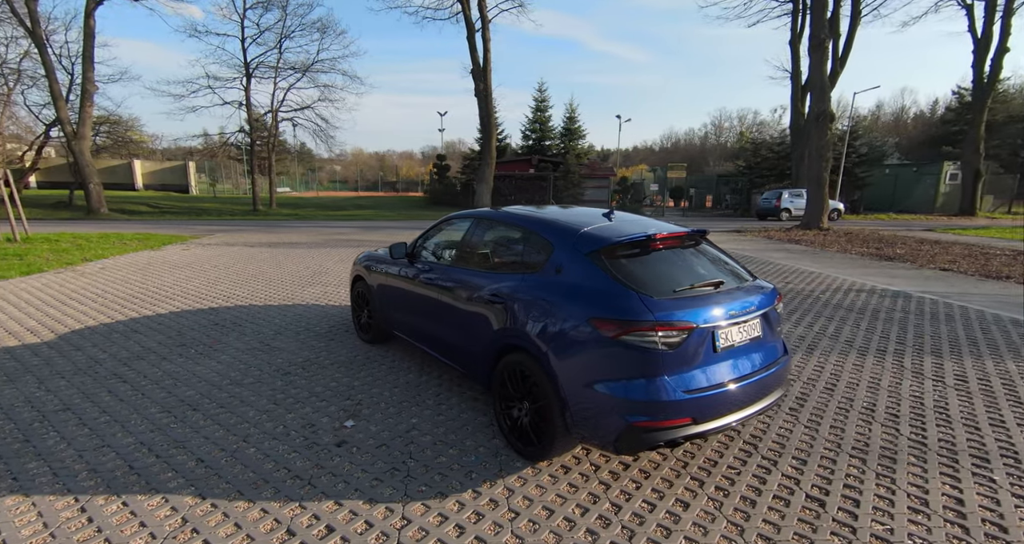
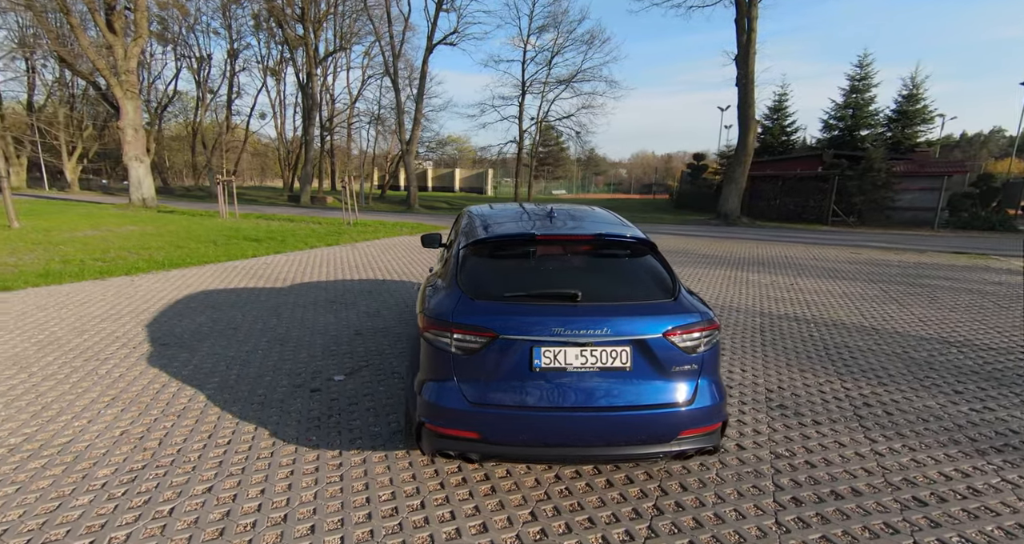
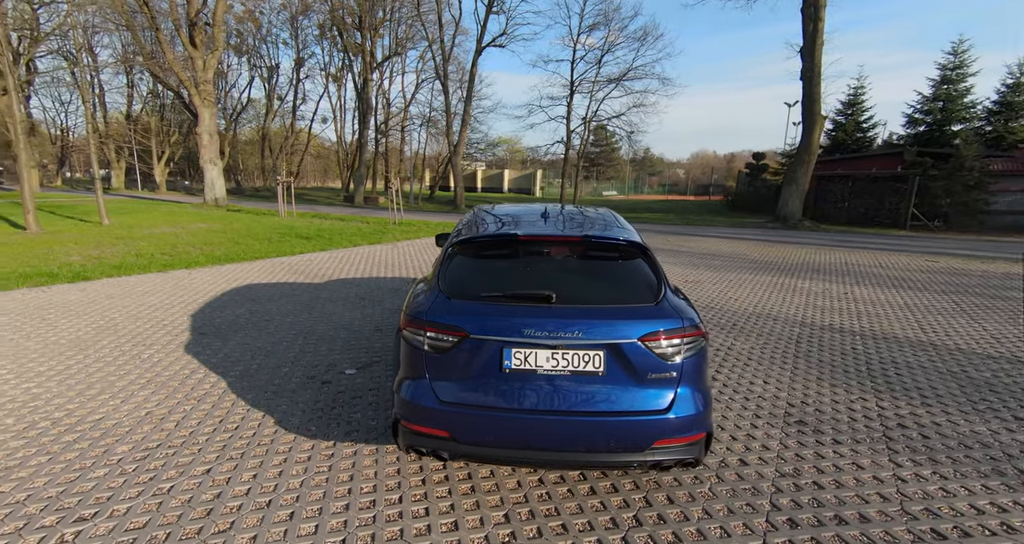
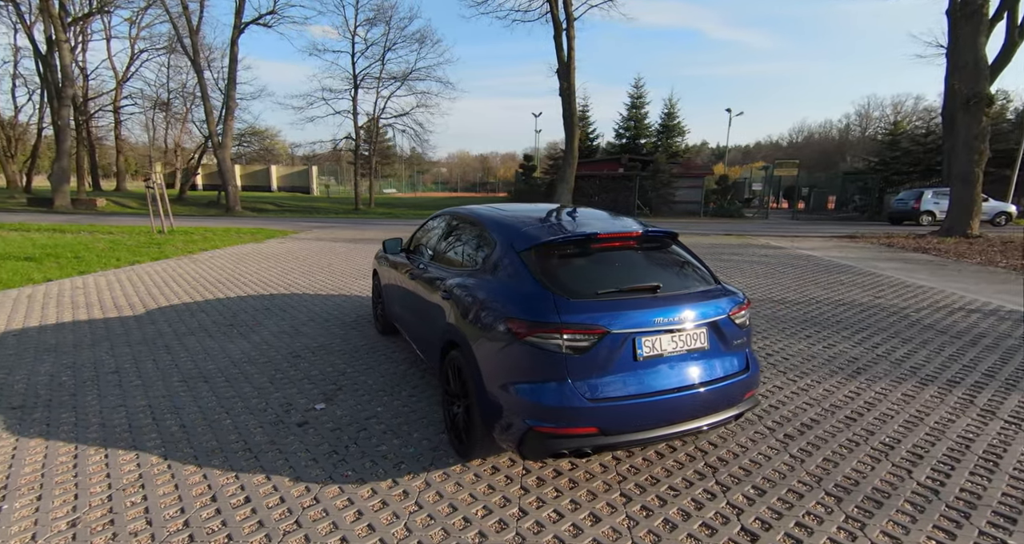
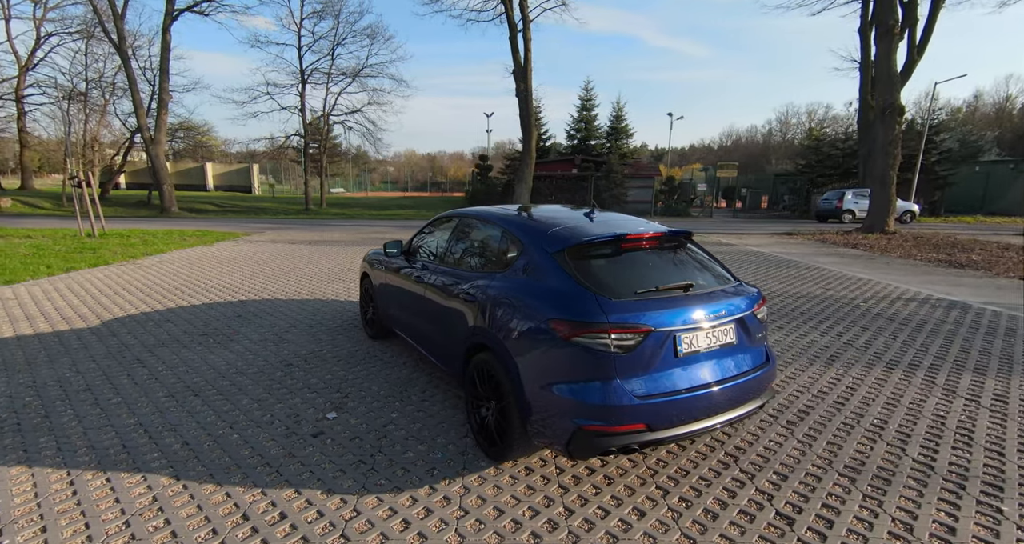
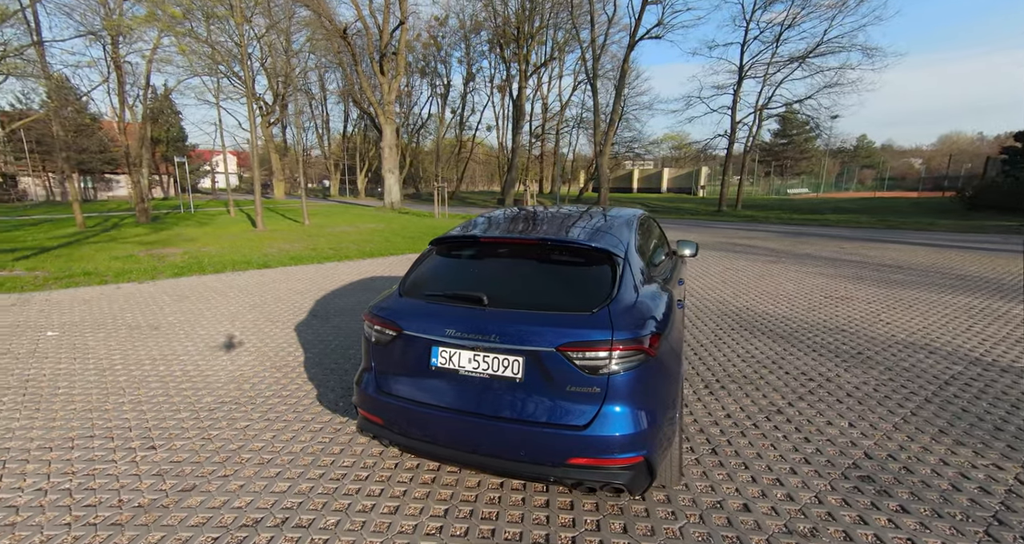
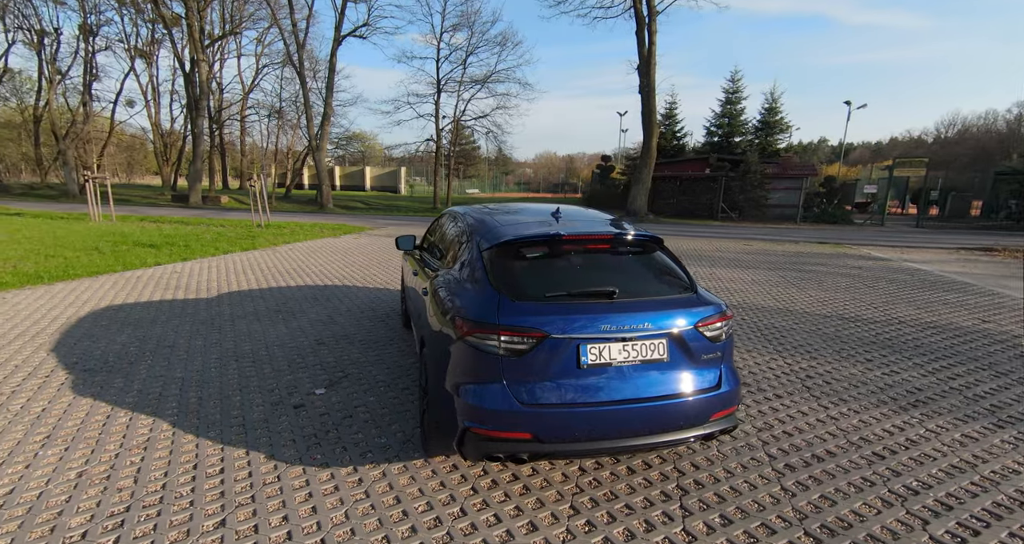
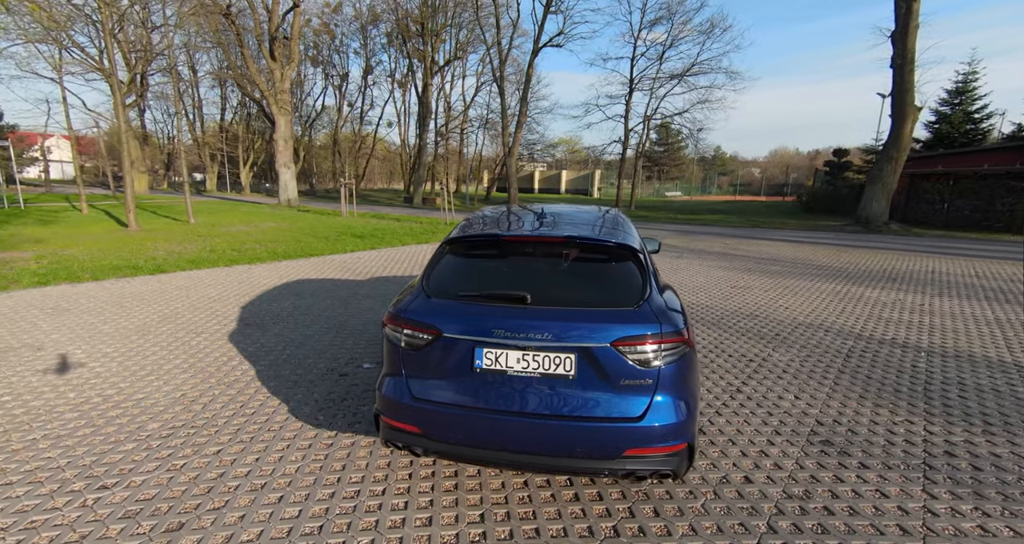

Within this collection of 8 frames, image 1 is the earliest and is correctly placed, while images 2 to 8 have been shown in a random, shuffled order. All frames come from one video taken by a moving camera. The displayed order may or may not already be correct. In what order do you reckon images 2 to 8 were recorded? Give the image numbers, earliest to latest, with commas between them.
5, 4, 7, 2, 3, 8, 6
